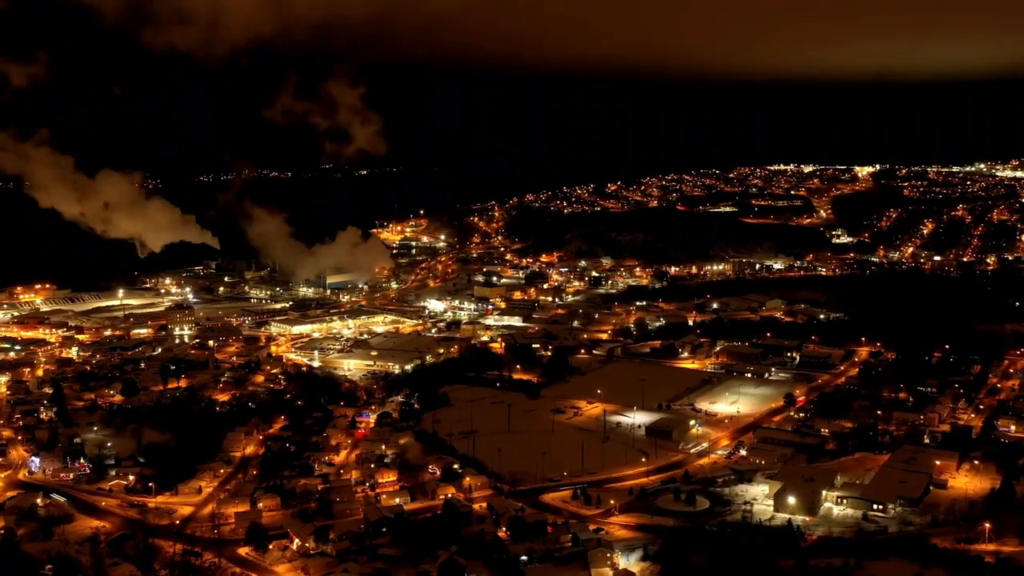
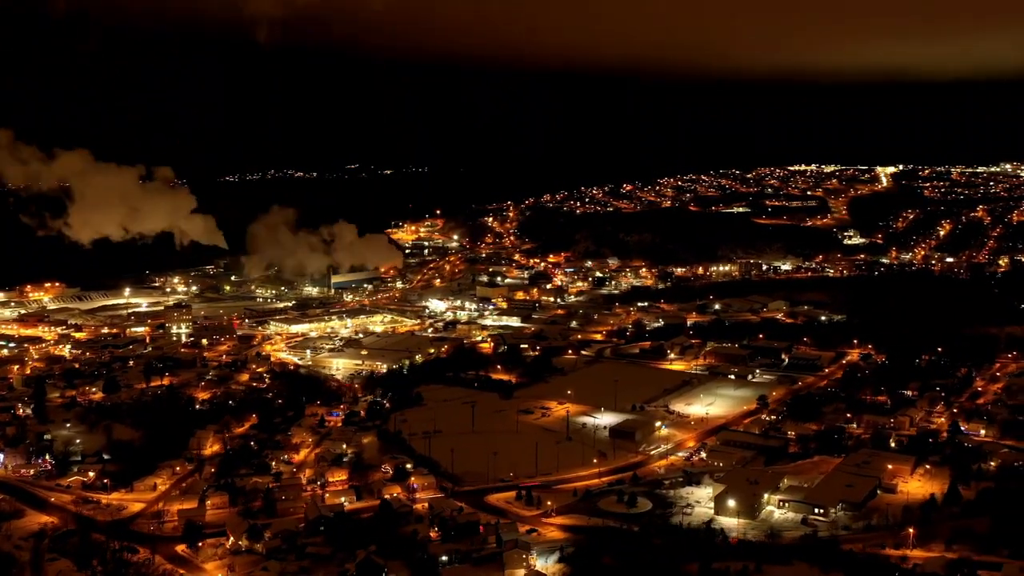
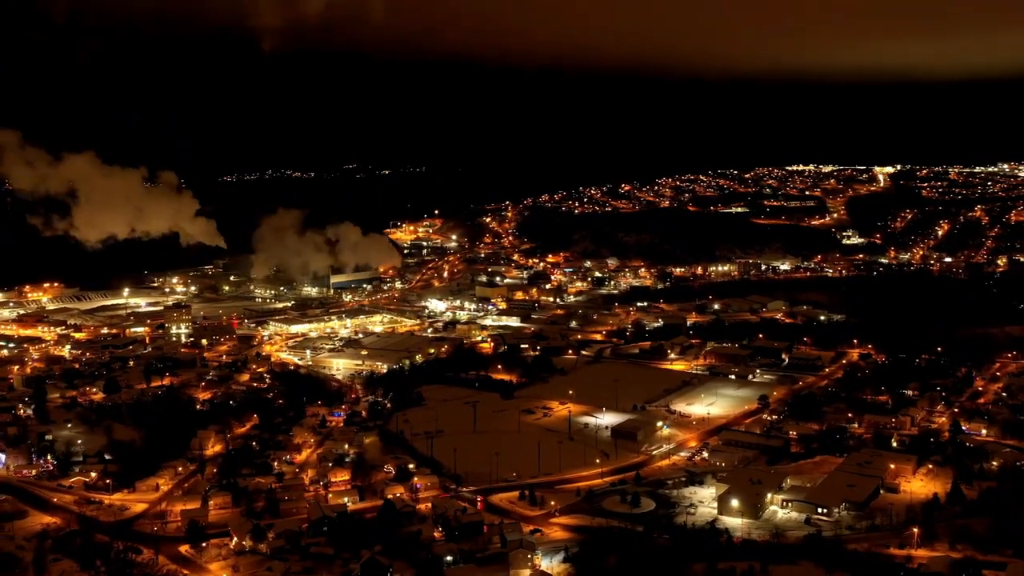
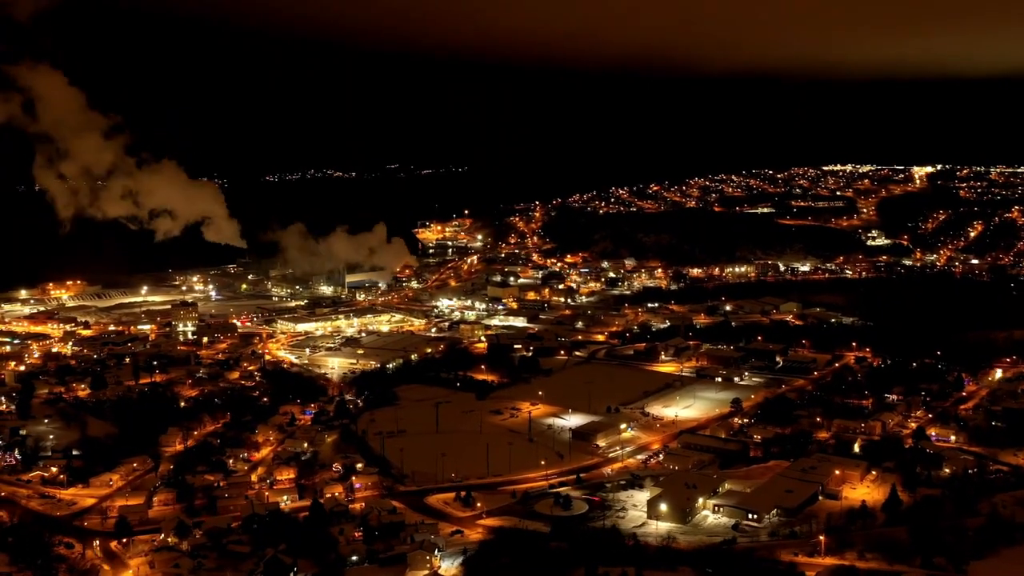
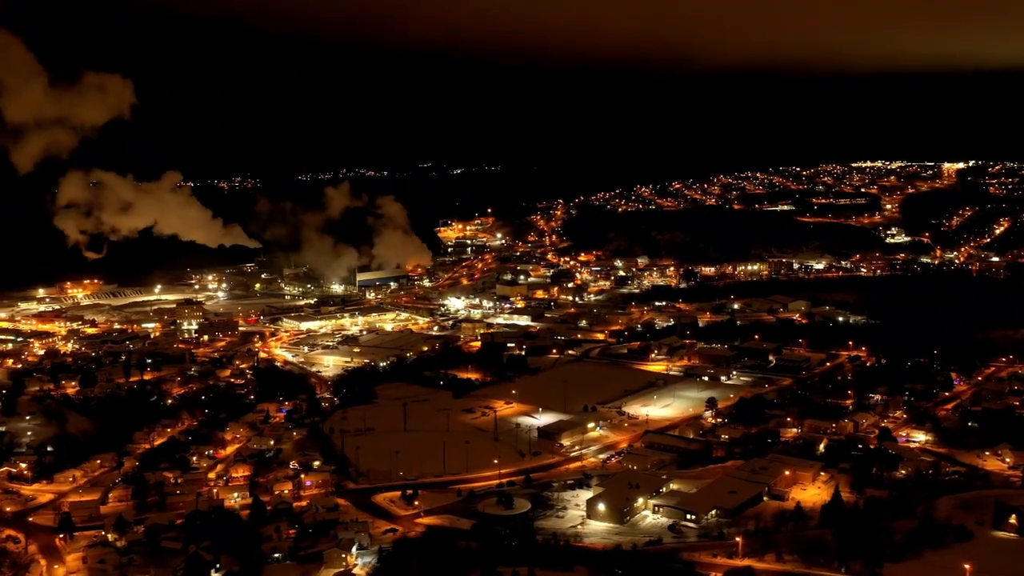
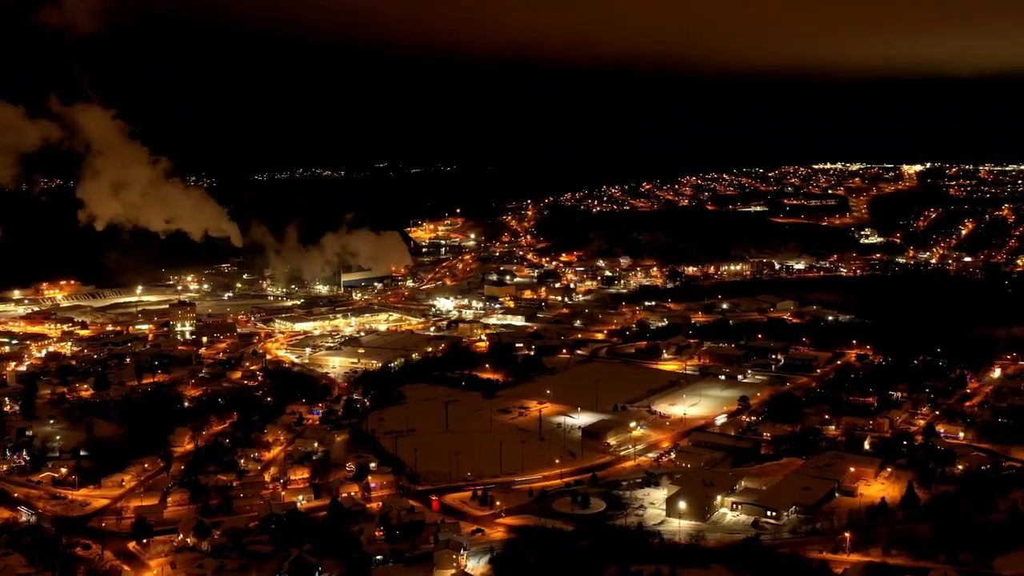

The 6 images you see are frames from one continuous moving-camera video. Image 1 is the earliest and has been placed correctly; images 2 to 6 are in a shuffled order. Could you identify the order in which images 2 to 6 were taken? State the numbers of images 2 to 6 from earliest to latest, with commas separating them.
2, 6, 5, 4, 3
